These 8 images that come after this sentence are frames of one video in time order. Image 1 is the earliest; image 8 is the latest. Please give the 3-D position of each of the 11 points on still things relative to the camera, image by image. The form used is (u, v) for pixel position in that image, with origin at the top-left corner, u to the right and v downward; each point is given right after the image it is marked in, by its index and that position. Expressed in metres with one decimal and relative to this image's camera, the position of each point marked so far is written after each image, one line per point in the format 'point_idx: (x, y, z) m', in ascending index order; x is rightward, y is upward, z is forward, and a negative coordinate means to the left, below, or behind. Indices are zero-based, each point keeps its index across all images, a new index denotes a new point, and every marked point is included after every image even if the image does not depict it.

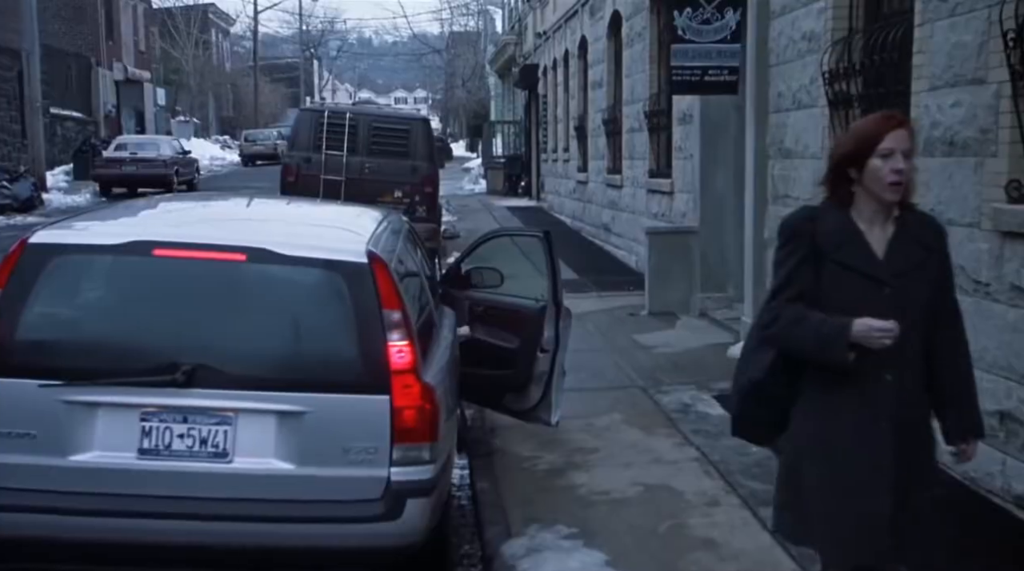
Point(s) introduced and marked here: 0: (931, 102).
0: (+2.5, +1.1, +7.8) m
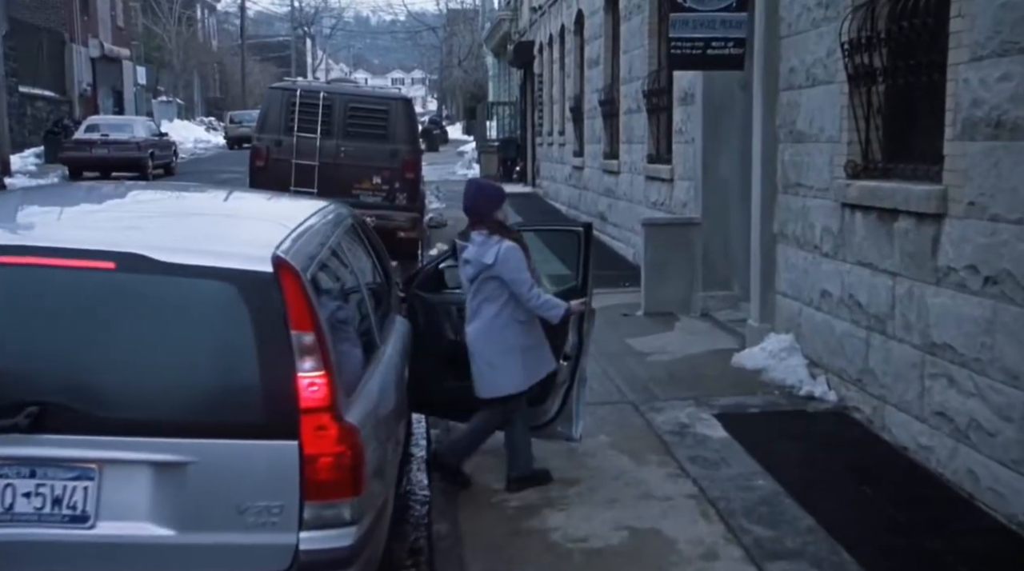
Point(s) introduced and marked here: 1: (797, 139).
0: (+2.4, +1.1, +6.6) m
1: (+2.0, +1.0, +9.0) m
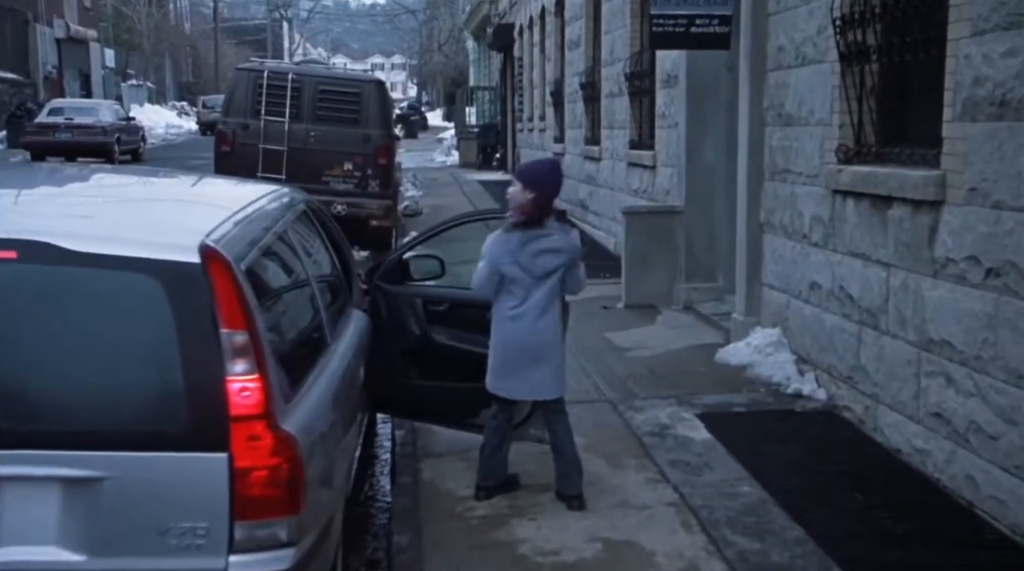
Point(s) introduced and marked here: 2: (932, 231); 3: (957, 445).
0: (+2.2, +1.1, +6.1) m
1: (+1.8, +1.1, +8.5) m
2: (+2.2, +0.3, +6.7) m
3: (+2.2, -0.8, +6.4) m
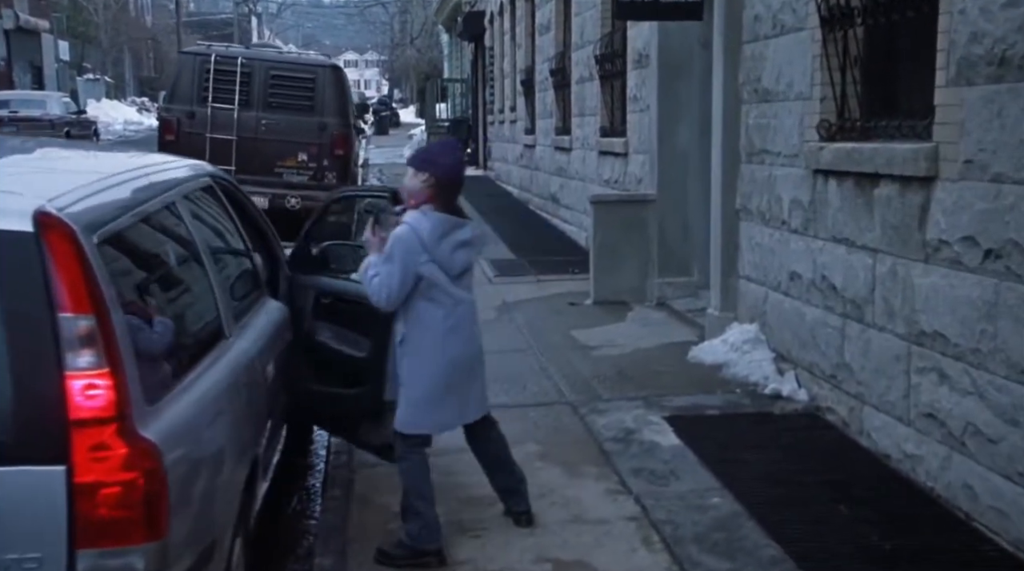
0: (+1.9, +1.2, +5.4) m
1: (+1.5, +1.1, +7.8) m
2: (+1.9, +0.3, +6.0) m
3: (+1.9, -0.7, +5.7) m
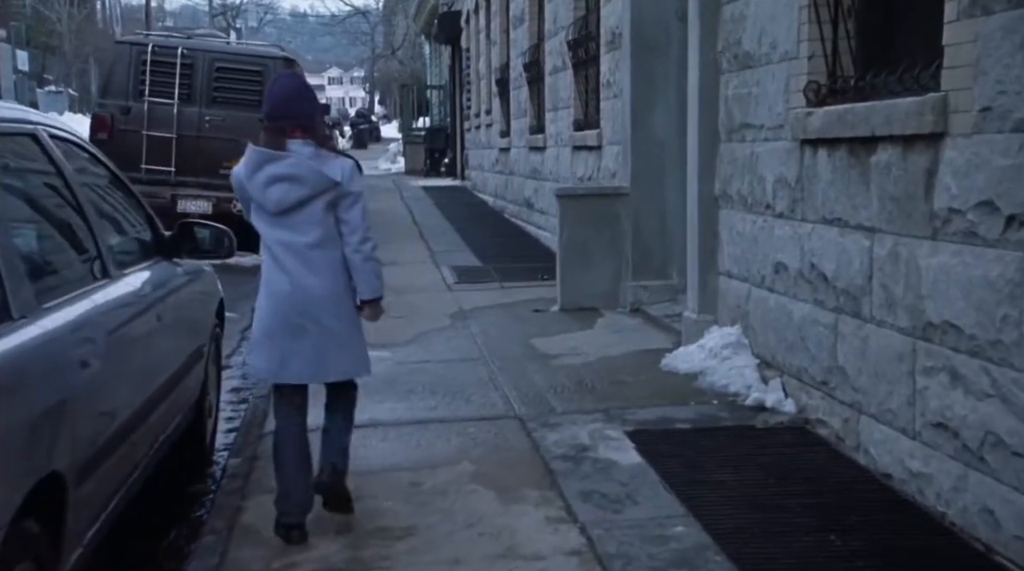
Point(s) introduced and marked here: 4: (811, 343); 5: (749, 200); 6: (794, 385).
0: (+1.6, +1.3, +4.4) m
1: (+1.2, +1.2, +6.8) m
2: (+1.6, +0.4, +4.9) m
3: (+1.6, -0.6, +4.6) m
4: (+1.4, -0.3, +6.0) m
5: (+1.2, +0.4, +6.7) m
6: (+1.4, -0.5, +6.2) m
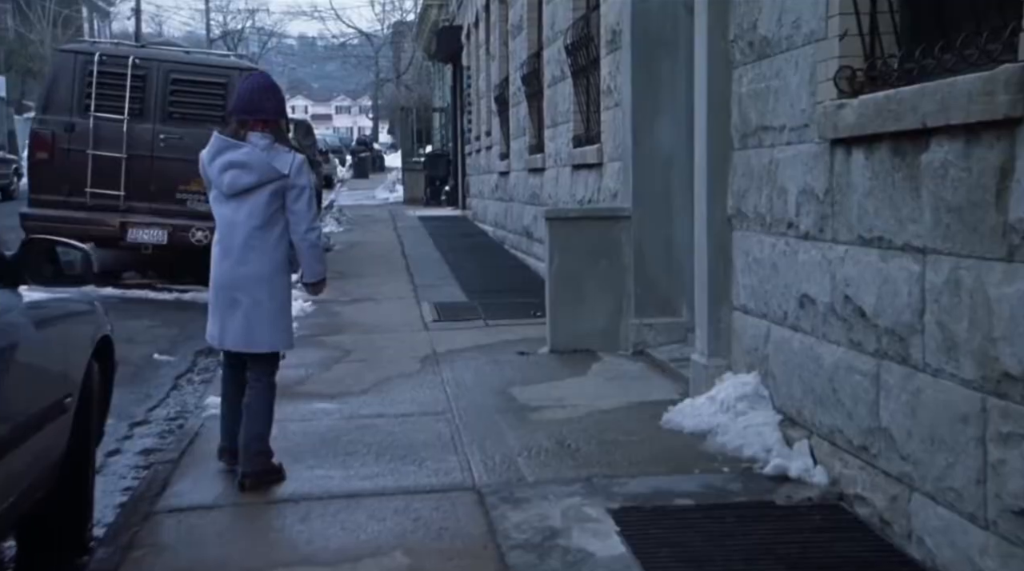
0: (+1.4, +1.2, +3.2) m
1: (+1.1, +1.0, +5.6) m
2: (+1.4, +0.3, +3.7) m
3: (+1.4, -0.7, +3.3) m
4: (+1.2, -0.4, +4.7) m
5: (+1.1, +0.3, +5.5) m
6: (+1.2, -0.6, +4.9) m
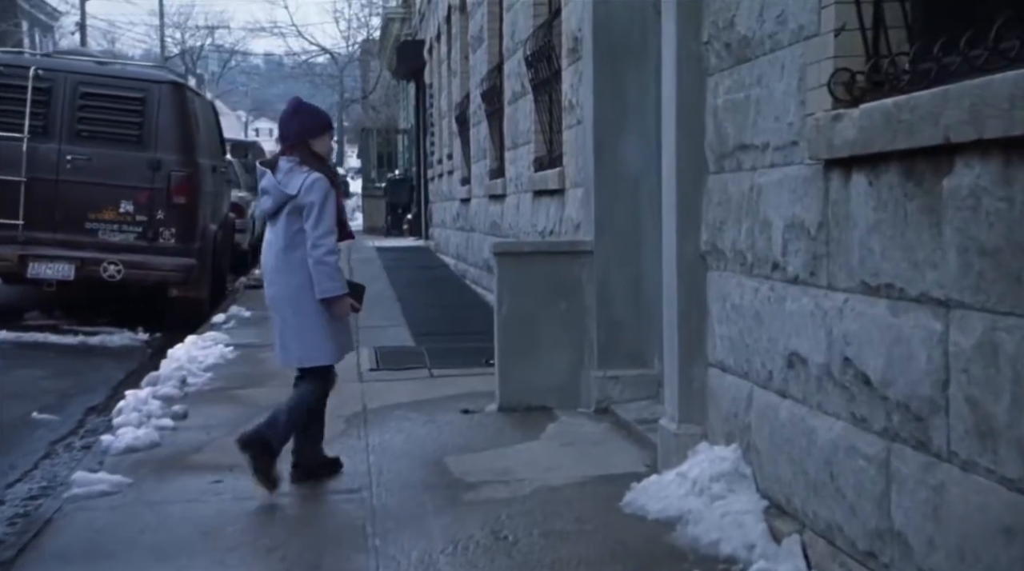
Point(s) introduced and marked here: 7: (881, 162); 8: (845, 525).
0: (+1.1, +1.0, +2.2) m
1: (+0.8, +0.8, +4.6) m
2: (+1.1, +0.2, +2.7) m
3: (+1.2, -0.9, +2.3) m
4: (+1.0, -0.6, +3.7) m
5: (+0.8, +0.1, +4.5) m
6: (+0.9, -0.8, +3.9) m
7: (+1.0, +0.3, +3.5) m
8: (+1.0, -0.7, +3.7) m
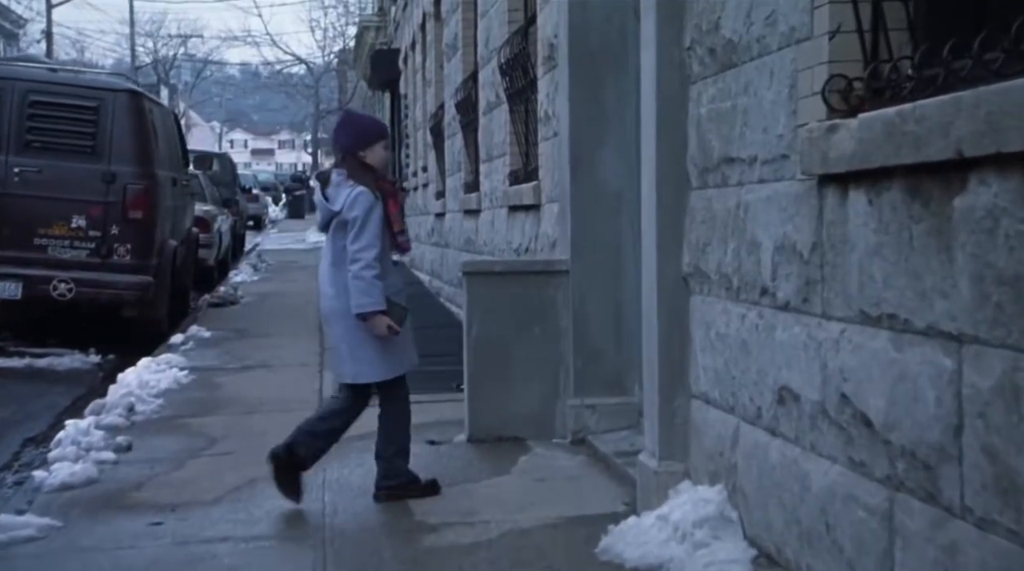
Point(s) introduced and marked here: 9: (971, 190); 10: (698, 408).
0: (+1.1, +1.0, +1.8) m
1: (+0.7, +0.7, +4.2) m
2: (+1.1, +0.1, +2.3) m
3: (+1.1, -1.0, +1.9) m
4: (+0.9, -0.7, +3.3) m
5: (+0.7, 0.0, +4.1) m
6: (+0.8, -0.9, +3.5) m
7: (+0.9, +0.3, +3.1) m
8: (+0.8, -0.8, +3.3) m
9: (+1.0, +0.2, +2.7) m
10: (+0.6, -0.4, +4.5) m
